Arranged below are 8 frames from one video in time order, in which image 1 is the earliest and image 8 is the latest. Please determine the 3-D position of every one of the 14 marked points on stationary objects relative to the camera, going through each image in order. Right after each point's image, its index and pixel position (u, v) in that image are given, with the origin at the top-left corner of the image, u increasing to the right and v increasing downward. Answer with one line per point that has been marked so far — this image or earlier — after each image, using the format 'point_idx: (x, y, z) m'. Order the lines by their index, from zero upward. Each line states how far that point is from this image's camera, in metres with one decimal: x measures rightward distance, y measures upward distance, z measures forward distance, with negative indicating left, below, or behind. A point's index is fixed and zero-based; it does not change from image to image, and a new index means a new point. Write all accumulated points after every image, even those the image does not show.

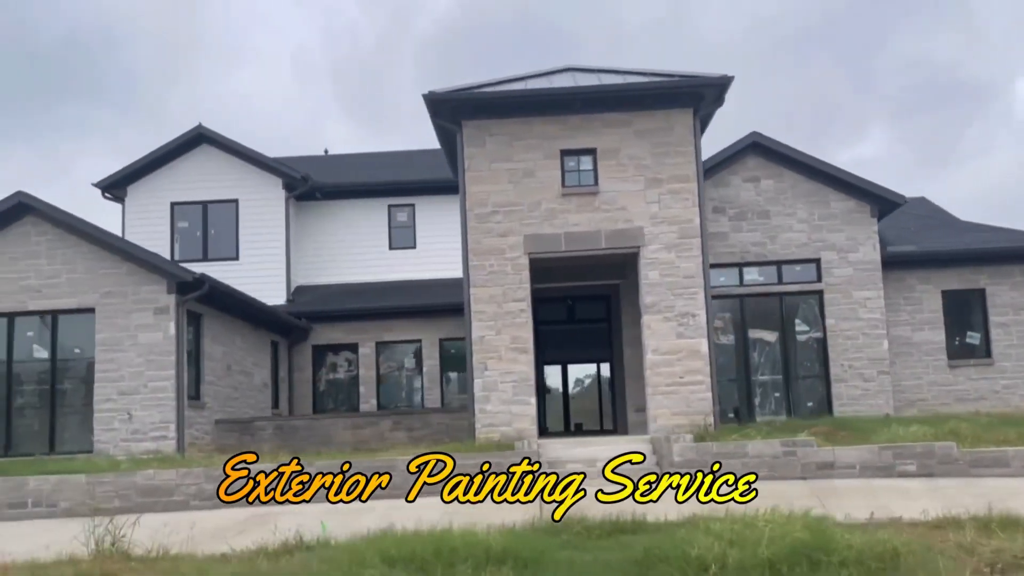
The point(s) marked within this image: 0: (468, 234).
0: (-0.8, +1.0, +15.0) m
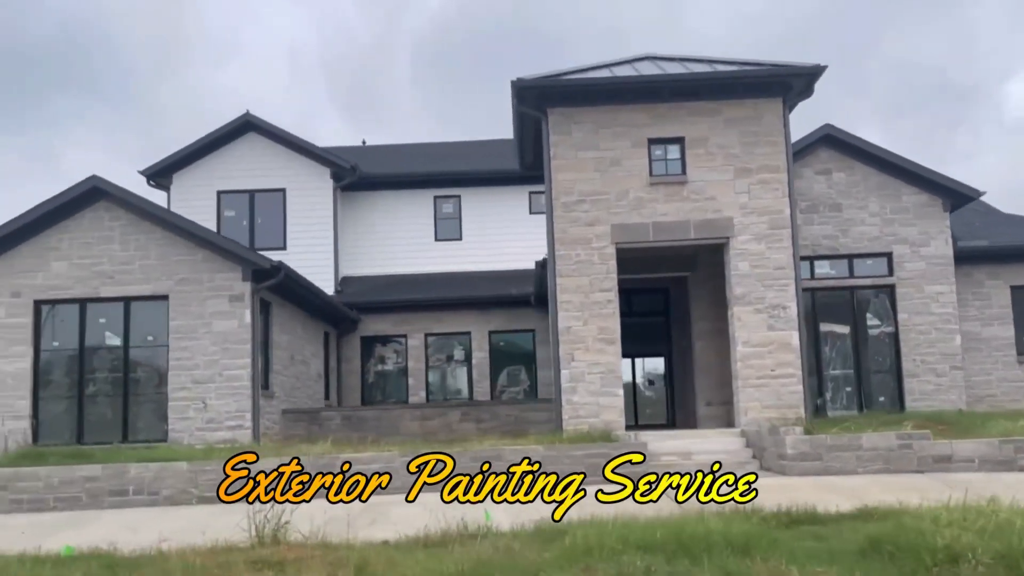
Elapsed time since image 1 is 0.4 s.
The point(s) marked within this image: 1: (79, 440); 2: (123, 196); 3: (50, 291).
0: (+0.8, +1.2, +14.8) m
1: (-8.3, -2.9, +15.6) m
2: (-7.5, +1.8, +15.7) m
3: (-9.0, -0.1, +15.7) m
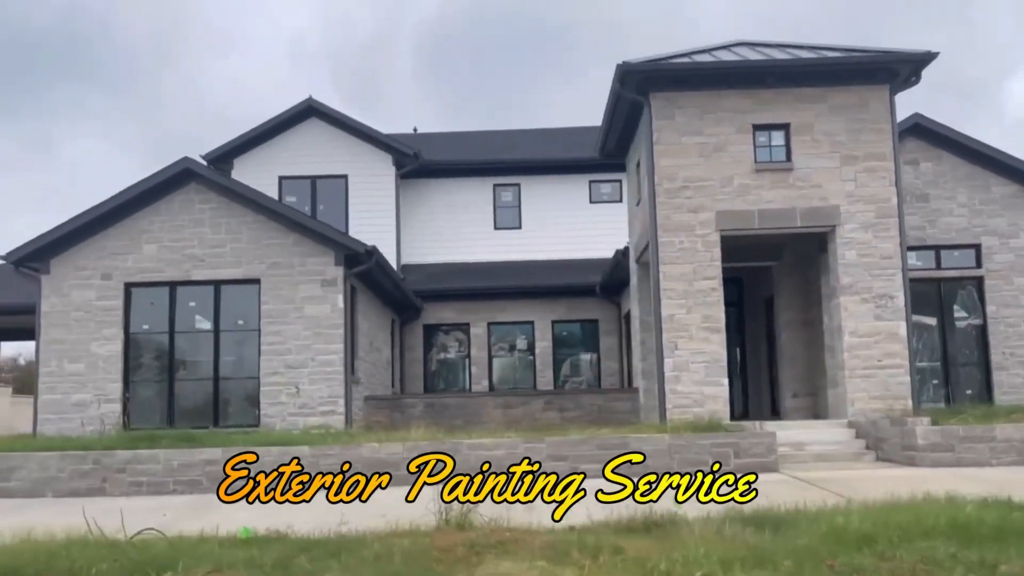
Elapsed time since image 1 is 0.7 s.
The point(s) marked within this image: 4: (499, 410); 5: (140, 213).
0: (+2.6, +1.4, +14.6) m
1: (-6.5, -2.6, +15.5) m
2: (-5.7, +2.1, +15.5) m
3: (-7.1, +0.3, +15.6) m
4: (-0.3, -2.6, +17.0) m
5: (-7.2, +1.5, +15.7) m
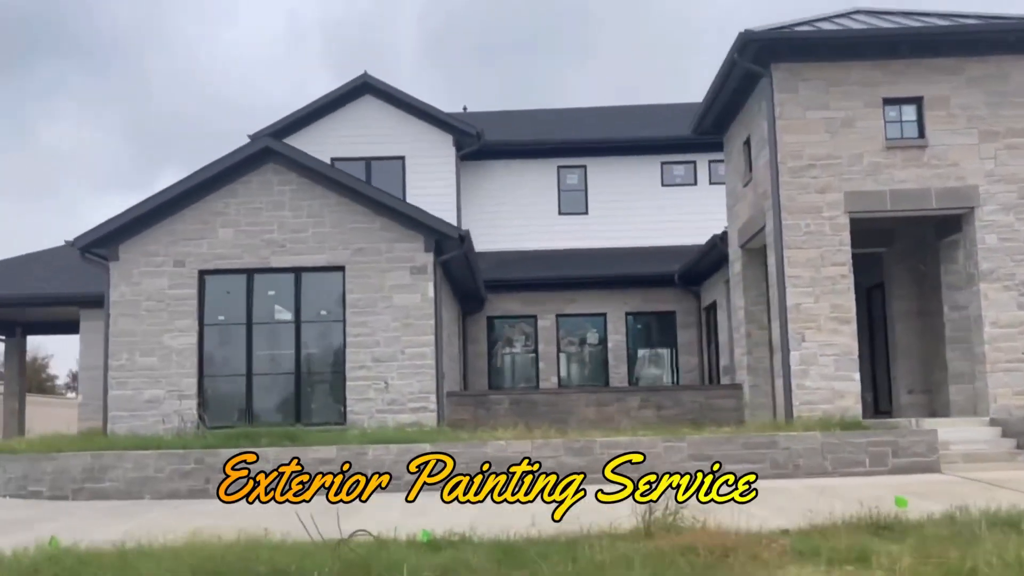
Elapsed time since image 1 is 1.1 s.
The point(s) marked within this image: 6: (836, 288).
0: (+4.5, +1.6, +13.4) m
1: (-4.7, -2.4, +14.4) m
2: (-3.8, +2.3, +14.4) m
3: (-5.3, +0.5, +14.5) m
4: (+1.6, -2.4, +15.9) m
5: (-5.4, +1.7, +14.6) m
6: (+5.3, 0.0, +13.4) m
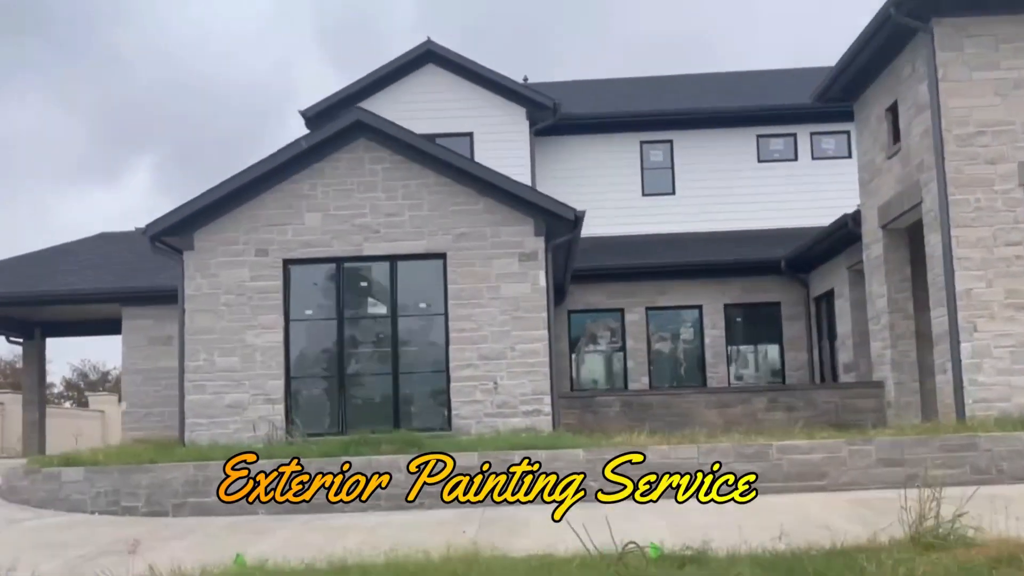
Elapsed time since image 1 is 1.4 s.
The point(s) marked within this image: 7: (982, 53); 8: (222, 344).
0: (+6.4, +1.9, +11.9) m
1: (-2.7, -2.2, +12.9) m
2: (-1.9, +2.5, +12.9) m
3: (-3.4, +0.6, +13.0) m
4: (+3.5, -2.2, +14.4) m
5: (-3.5, +1.8, +13.1) m
6: (+7.3, +0.3, +11.8) m
7: (+6.9, +3.5, +12.1) m
8: (-4.6, -0.9, +12.8) m
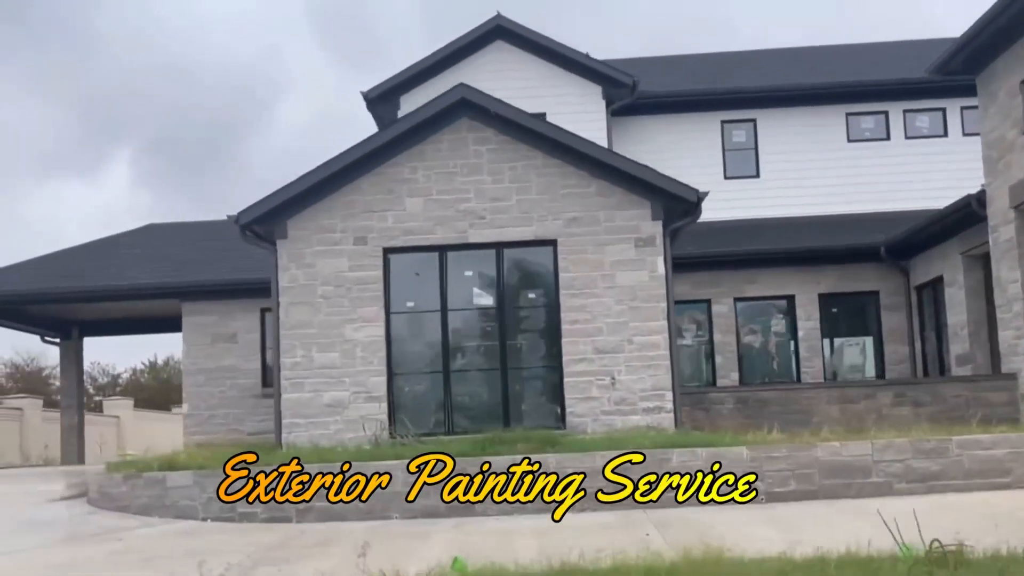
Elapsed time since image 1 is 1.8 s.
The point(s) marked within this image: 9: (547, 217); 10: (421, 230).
0: (+8.1, +2.1, +11.1) m
1: (-1.0, -2.1, +12.1) m
2: (-0.2, +2.7, +12.1) m
3: (-1.6, +0.8, +12.2) m
4: (+5.3, -2.0, +13.5) m
5: (-1.7, +2.0, +12.3) m
6: (+9.0, +0.5, +11.0) m
7: (+8.6, +3.7, +11.2) m
8: (-2.8, -0.7, +12.0) m
9: (+0.5, +1.1, +12.2) m
10: (-1.4, +0.9, +12.2) m
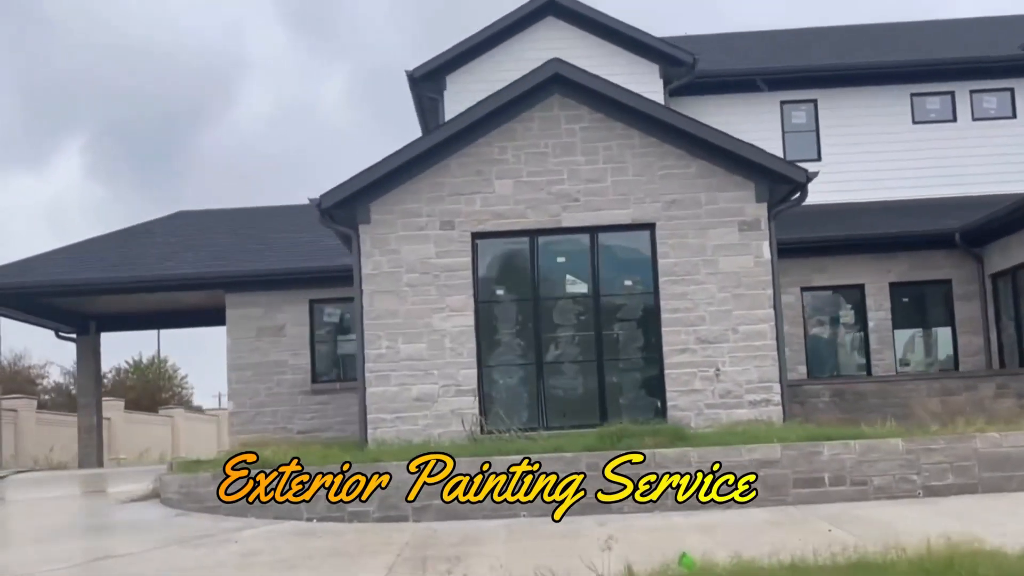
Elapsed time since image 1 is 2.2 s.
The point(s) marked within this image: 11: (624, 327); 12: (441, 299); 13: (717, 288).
0: (+9.5, +2.3, +10.5) m
1: (+0.4, -1.9, +11.4) m
2: (+1.2, +2.8, +11.5) m
3: (-0.3, +1.0, +11.5) m
4: (+6.6, -1.7, +12.9) m
5: (-0.4, +2.1, +11.7) m
6: (+10.3, +0.7, +10.5) m
7: (+10.0, +4.0, +10.7) m
8: (-1.5, -0.6, +11.3) m
9: (+1.9, +1.3, +11.5) m
10: (0.0, +1.1, +11.6) m
11: (+1.6, -0.5, +11.5) m
12: (-1.0, -0.1, +11.4) m
13: (+2.8, 0.0, +11.3) m
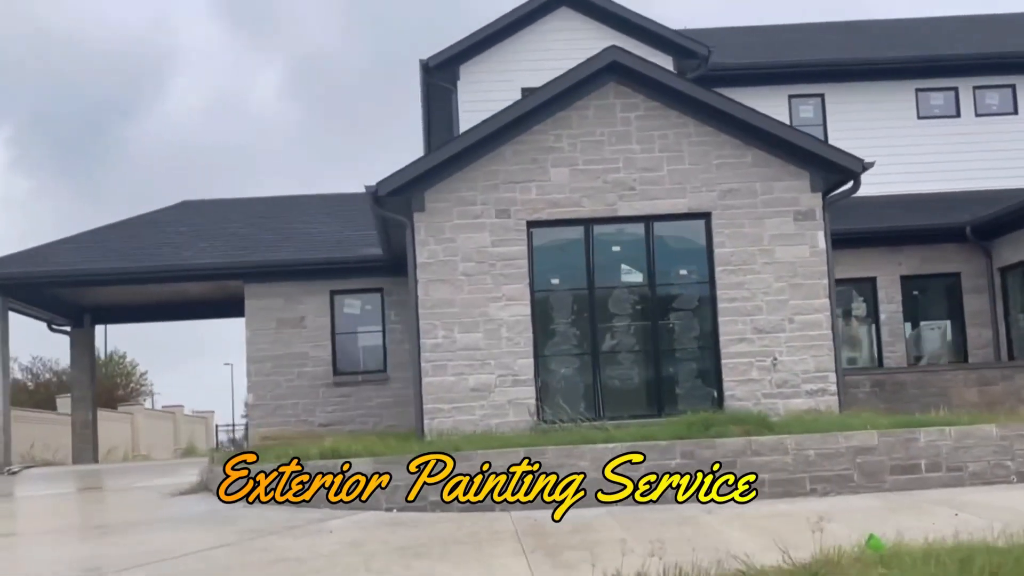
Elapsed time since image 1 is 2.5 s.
0: (+10.3, +2.5, +10.9) m
1: (+1.2, -1.7, +11.4) m
2: (+1.9, +3.0, +11.4) m
3: (+0.5, +1.1, +11.4) m
4: (+7.4, -1.6, +13.2) m
5: (+0.4, +2.3, +11.6) m
6: (+11.2, +0.9, +10.8) m
7: (+10.8, +4.1, +11.0) m
8: (-0.7, -0.4, +11.2) m
9: (+2.7, +1.4, +11.5) m
10: (+0.8, +1.2, +11.5) m
11: (+2.4, -0.4, +11.5) m
12: (-0.2, 0.0, +11.3) m
13: (+3.6, +0.2, +11.4) m
